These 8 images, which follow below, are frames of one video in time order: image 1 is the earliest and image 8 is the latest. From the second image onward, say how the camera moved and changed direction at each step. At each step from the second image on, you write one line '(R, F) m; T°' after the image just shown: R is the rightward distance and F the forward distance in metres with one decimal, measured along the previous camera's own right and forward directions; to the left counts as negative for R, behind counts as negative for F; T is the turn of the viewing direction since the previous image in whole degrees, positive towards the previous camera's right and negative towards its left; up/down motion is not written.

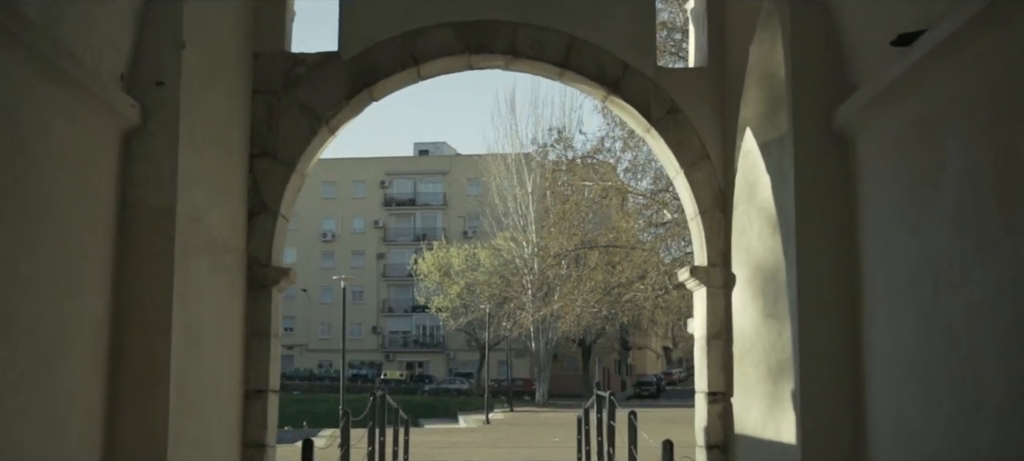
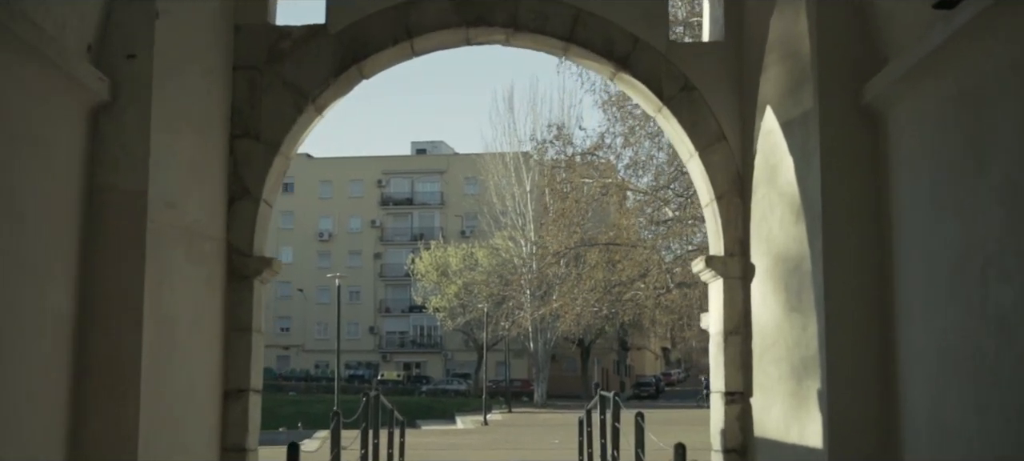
(0.0, +0.6) m; 0°
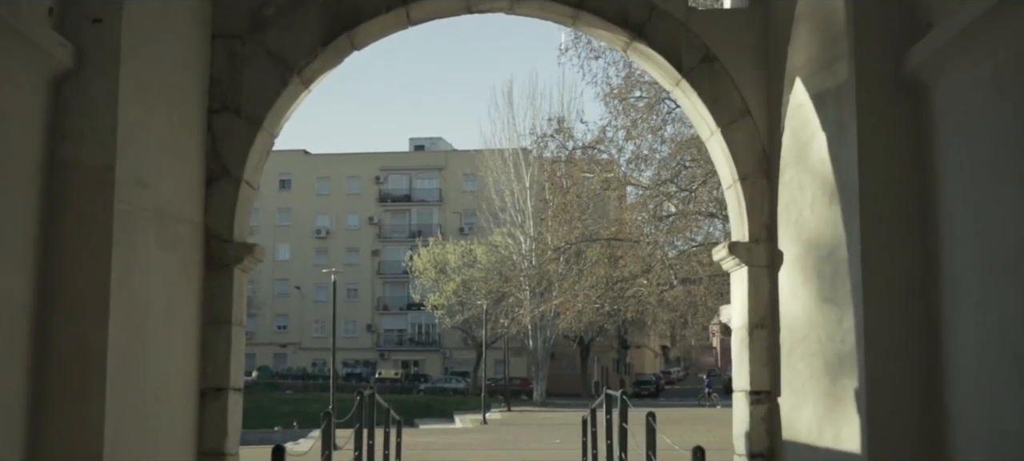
(0.0, +0.6) m; 0°
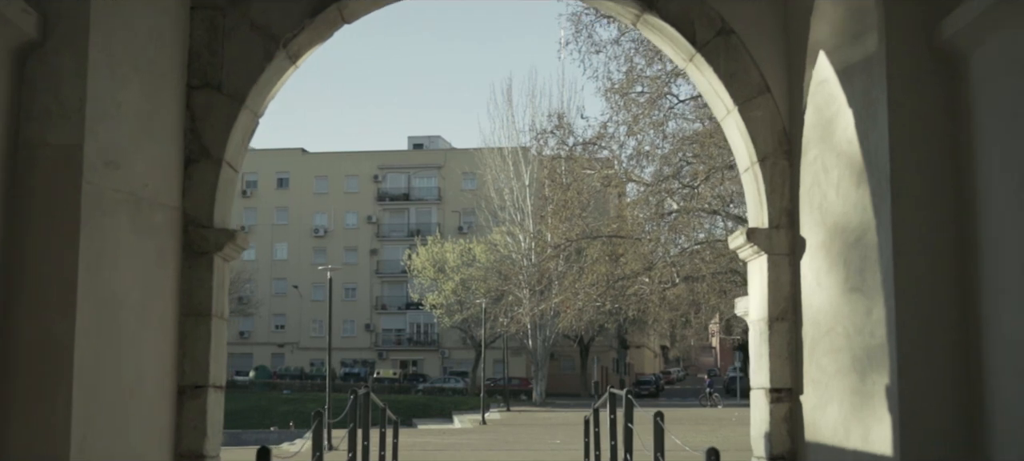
(0.0, +0.5) m; 0°
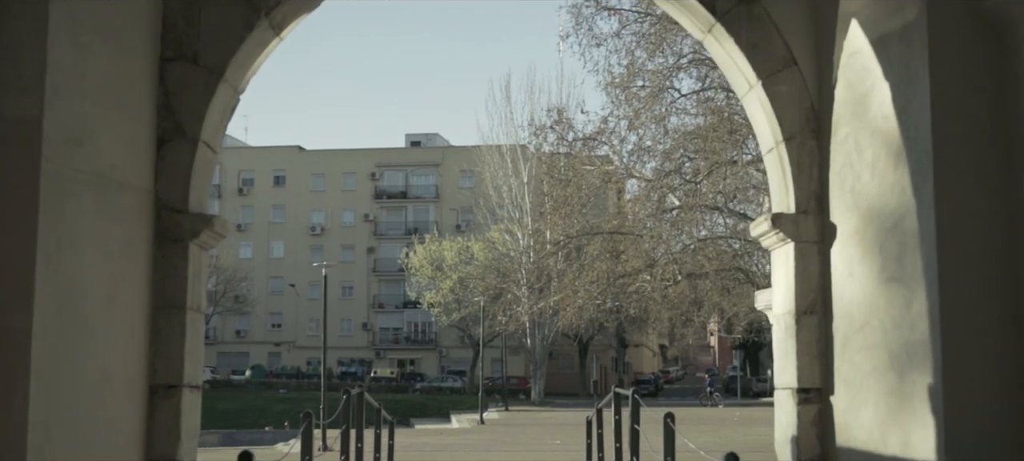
(0.0, +0.5) m; 0°
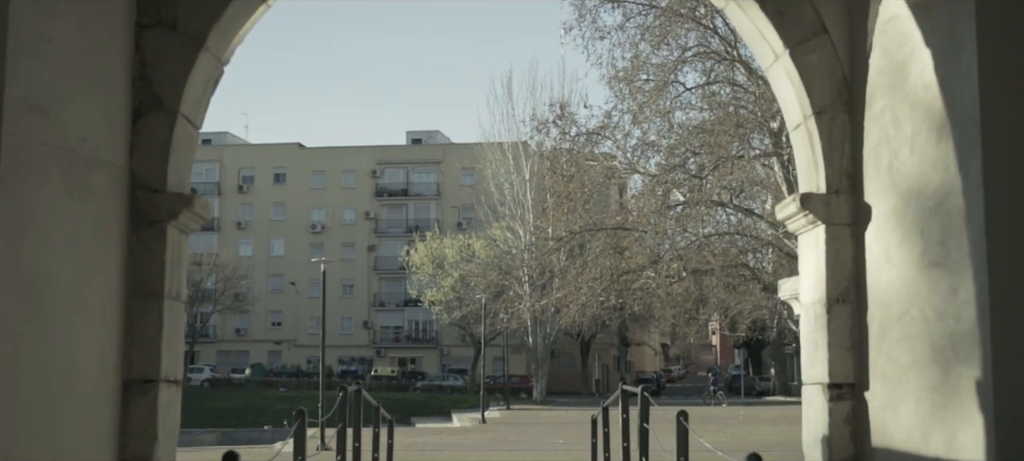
(0.0, +0.4) m; 0°
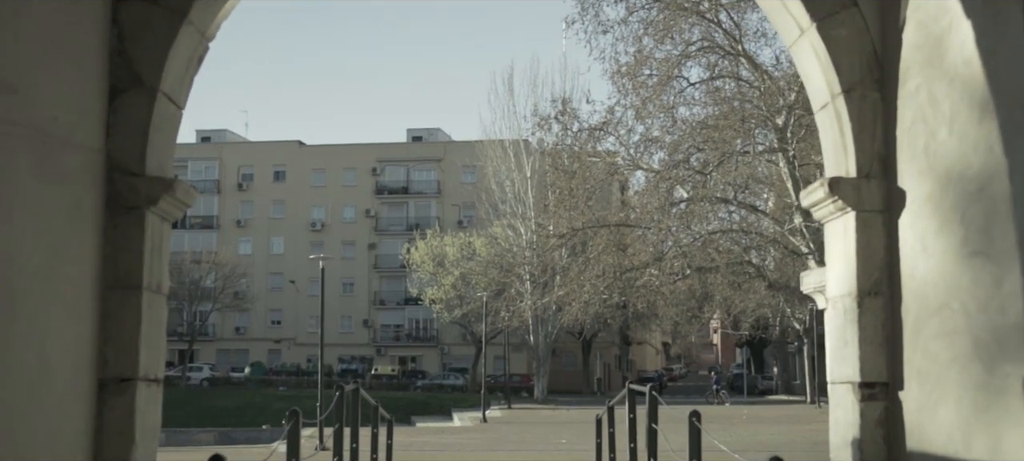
(0.0, +0.4) m; 0°
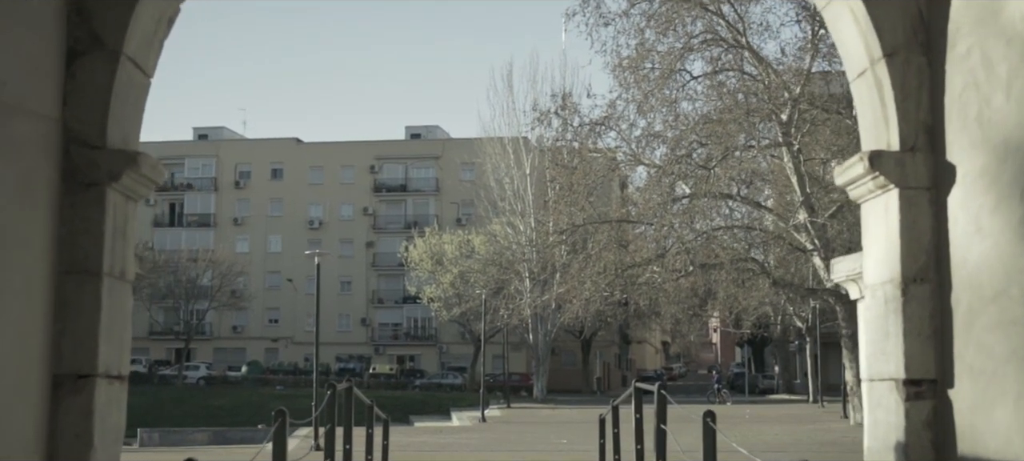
(0.0, +0.5) m; 0°
